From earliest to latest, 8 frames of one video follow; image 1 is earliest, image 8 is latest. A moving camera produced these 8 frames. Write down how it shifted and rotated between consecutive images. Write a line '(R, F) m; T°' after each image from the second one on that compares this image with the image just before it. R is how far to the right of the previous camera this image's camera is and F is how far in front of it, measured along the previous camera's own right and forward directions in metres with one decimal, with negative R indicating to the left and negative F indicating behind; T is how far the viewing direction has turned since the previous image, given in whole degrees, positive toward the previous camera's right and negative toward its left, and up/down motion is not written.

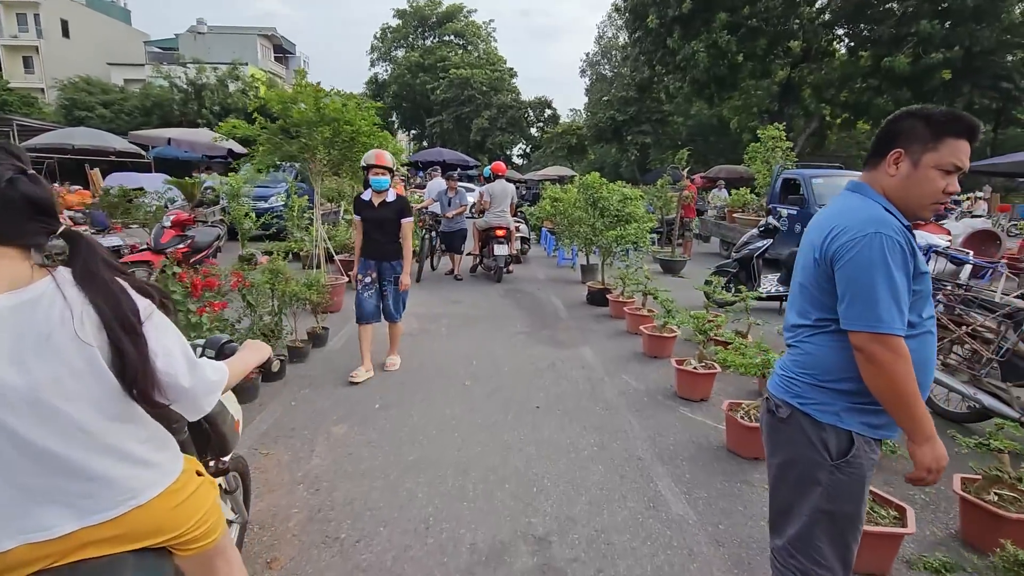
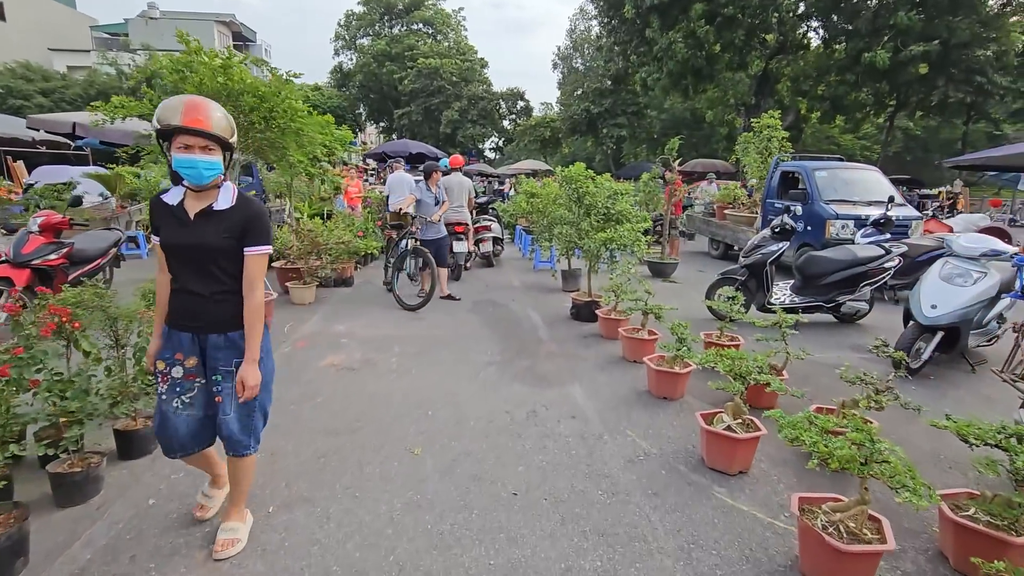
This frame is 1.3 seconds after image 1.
(+0.1, +1.2) m; +3°
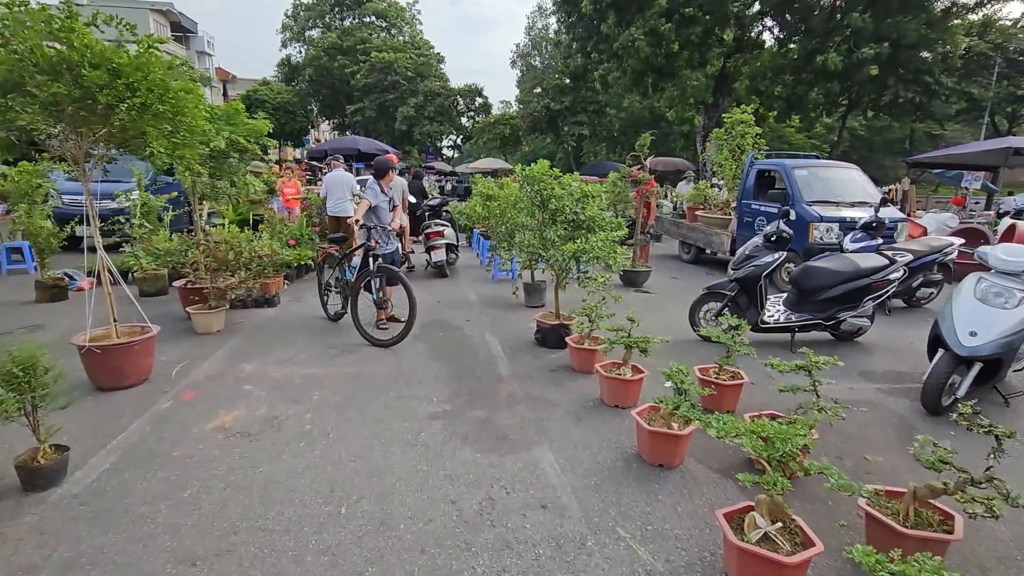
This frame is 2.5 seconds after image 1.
(+0.1, +1.0) m; +4°
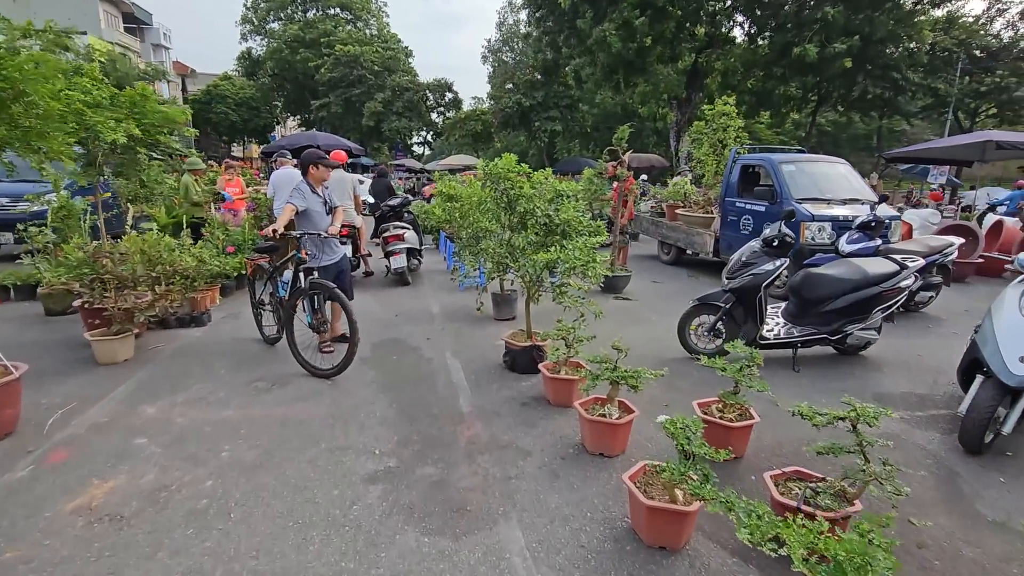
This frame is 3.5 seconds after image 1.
(+0.1, +0.7) m; +3°
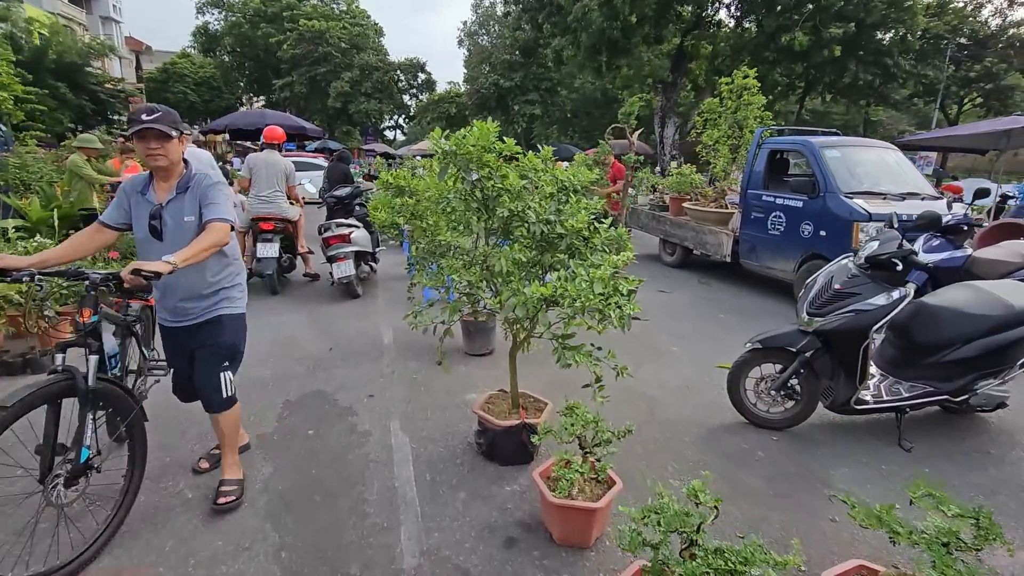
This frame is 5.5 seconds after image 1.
(0.0, +1.6) m; +3°
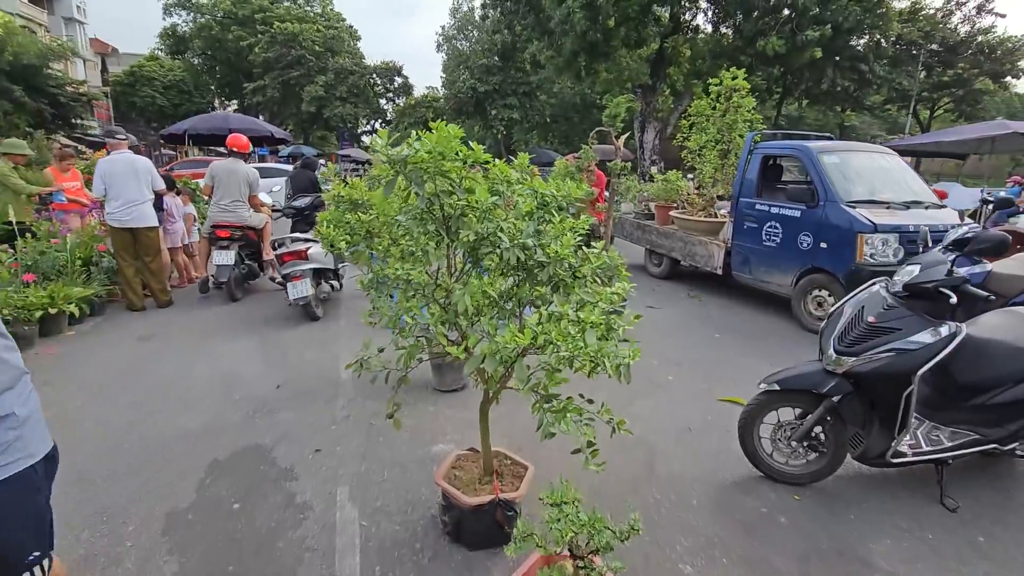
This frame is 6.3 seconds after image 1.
(+0.1, +0.6) m; +2°
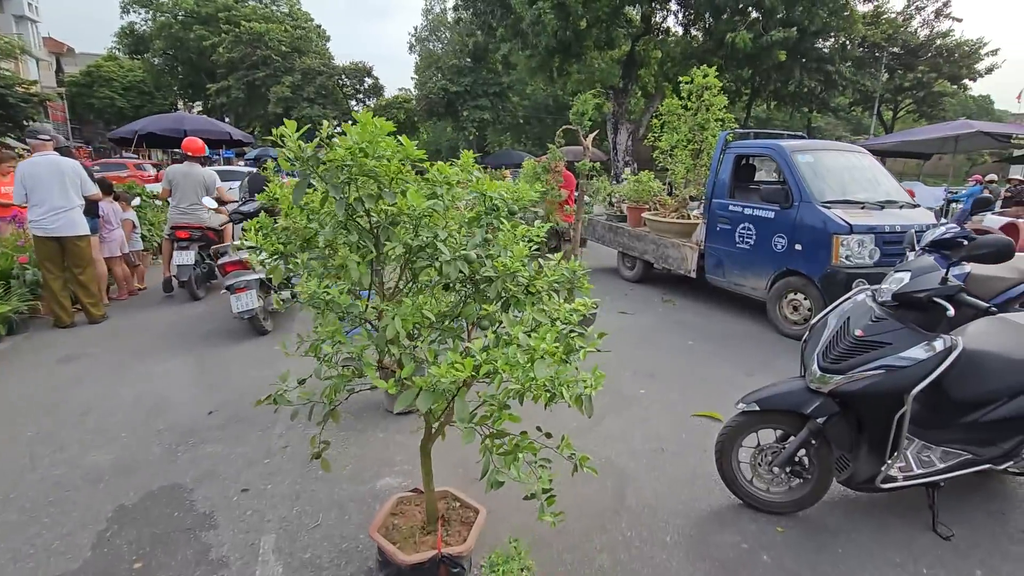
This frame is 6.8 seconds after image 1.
(+0.1, +0.3) m; +3°
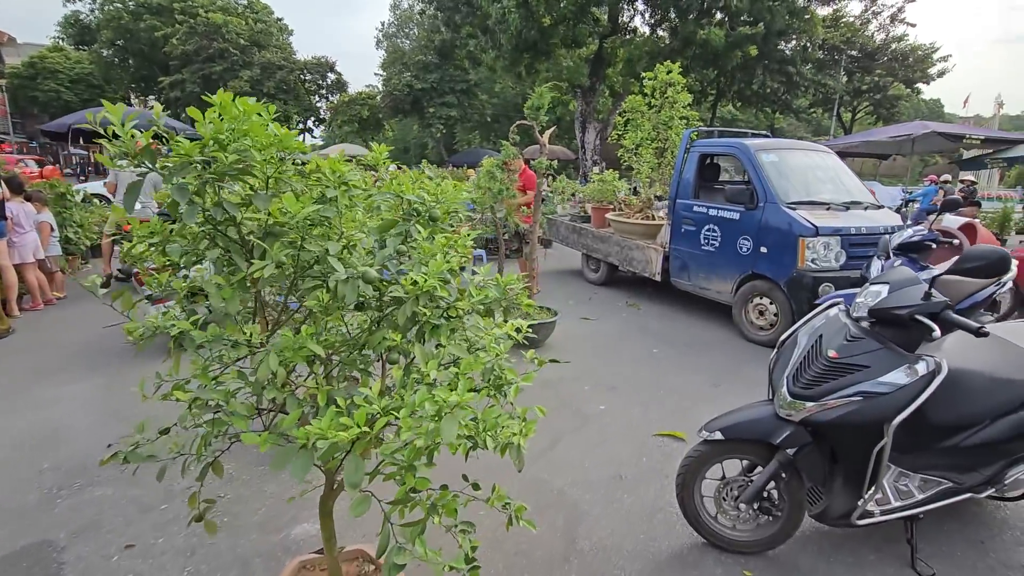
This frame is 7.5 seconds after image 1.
(+0.2, +0.3) m; +3°
